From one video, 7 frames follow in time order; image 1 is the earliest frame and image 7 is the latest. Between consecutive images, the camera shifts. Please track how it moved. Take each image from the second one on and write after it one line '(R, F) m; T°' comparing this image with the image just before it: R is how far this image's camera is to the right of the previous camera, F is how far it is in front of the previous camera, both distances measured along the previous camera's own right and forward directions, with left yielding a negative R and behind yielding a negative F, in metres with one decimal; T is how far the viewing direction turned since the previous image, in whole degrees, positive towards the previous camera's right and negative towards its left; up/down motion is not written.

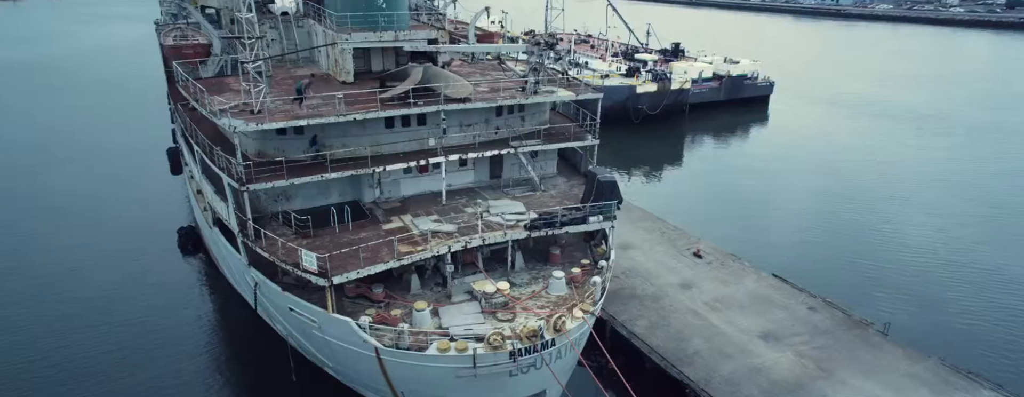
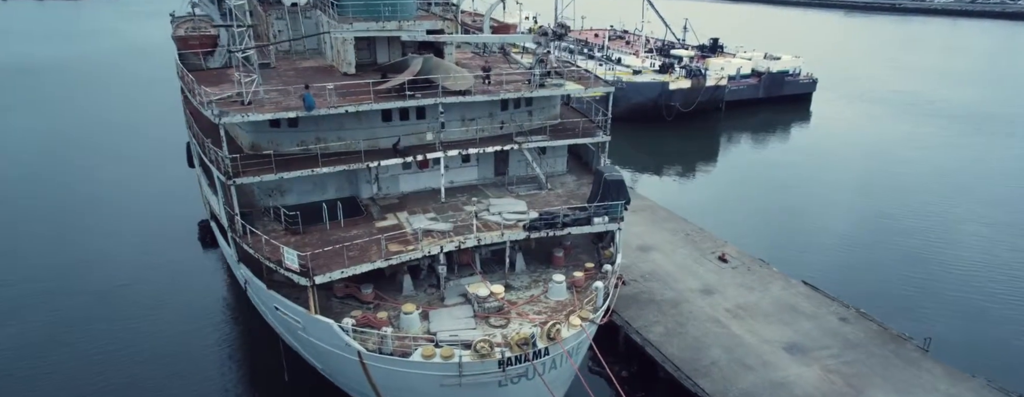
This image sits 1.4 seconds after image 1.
(+1.2, +1.1) m; -4°
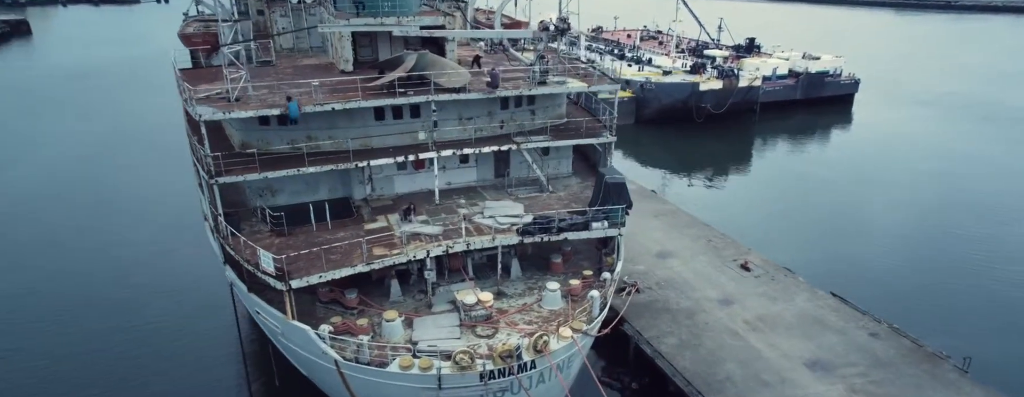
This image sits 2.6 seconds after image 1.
(+1.3, +1.0) m; -3°
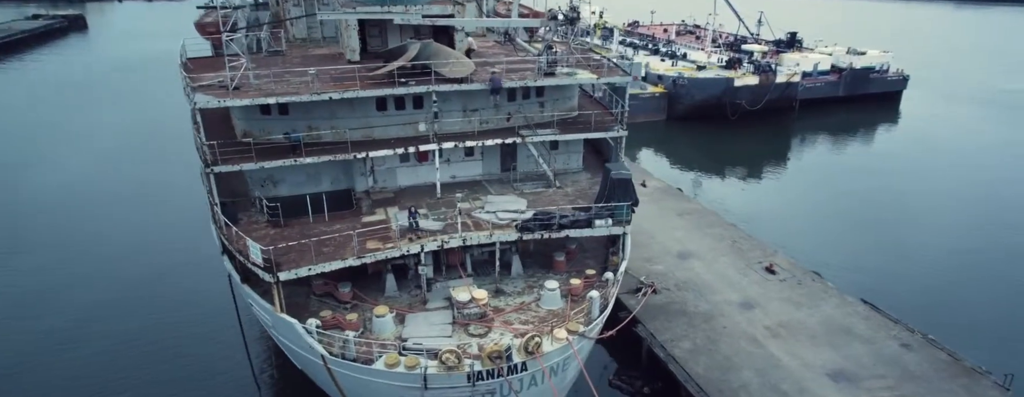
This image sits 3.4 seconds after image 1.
(+1.1, +0.7) m; -3°
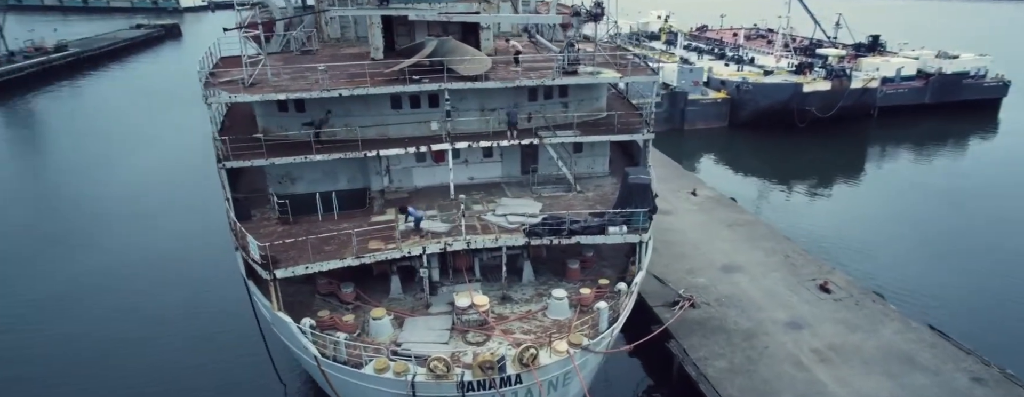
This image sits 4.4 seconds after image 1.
(+1.6, +0.9) m; -6°
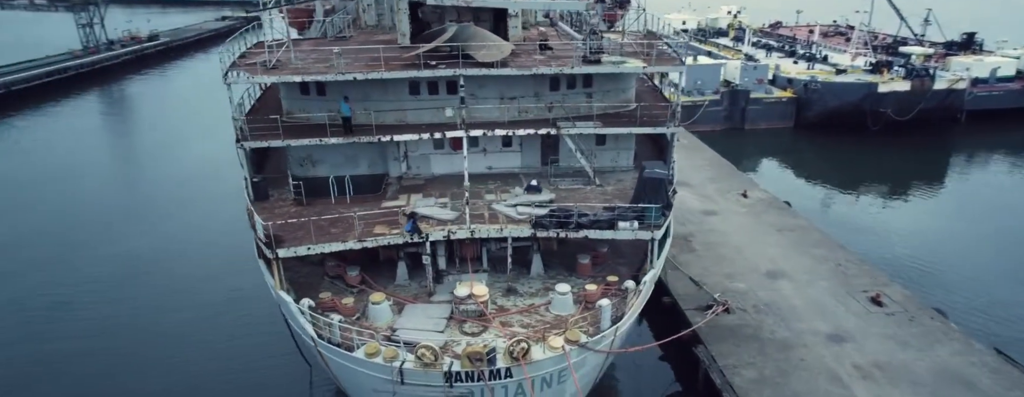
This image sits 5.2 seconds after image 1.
(+1.5, +0.5) m; -6°
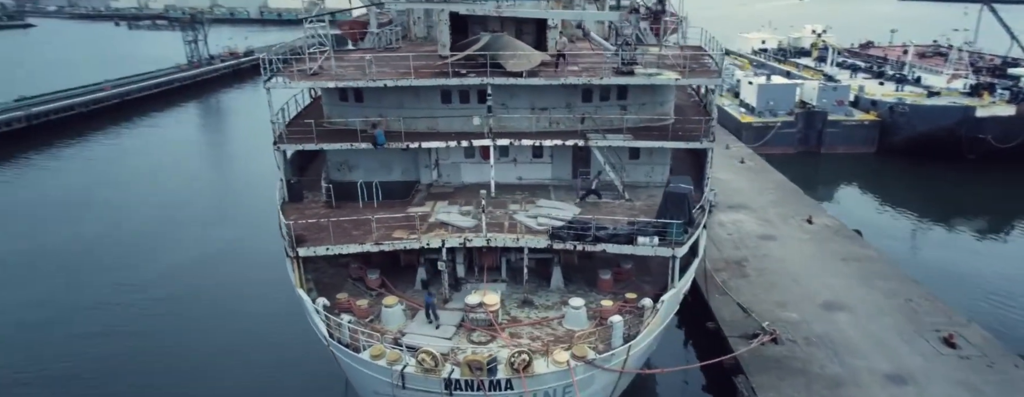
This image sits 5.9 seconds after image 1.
(+1.5, +0.3) m; -7°
